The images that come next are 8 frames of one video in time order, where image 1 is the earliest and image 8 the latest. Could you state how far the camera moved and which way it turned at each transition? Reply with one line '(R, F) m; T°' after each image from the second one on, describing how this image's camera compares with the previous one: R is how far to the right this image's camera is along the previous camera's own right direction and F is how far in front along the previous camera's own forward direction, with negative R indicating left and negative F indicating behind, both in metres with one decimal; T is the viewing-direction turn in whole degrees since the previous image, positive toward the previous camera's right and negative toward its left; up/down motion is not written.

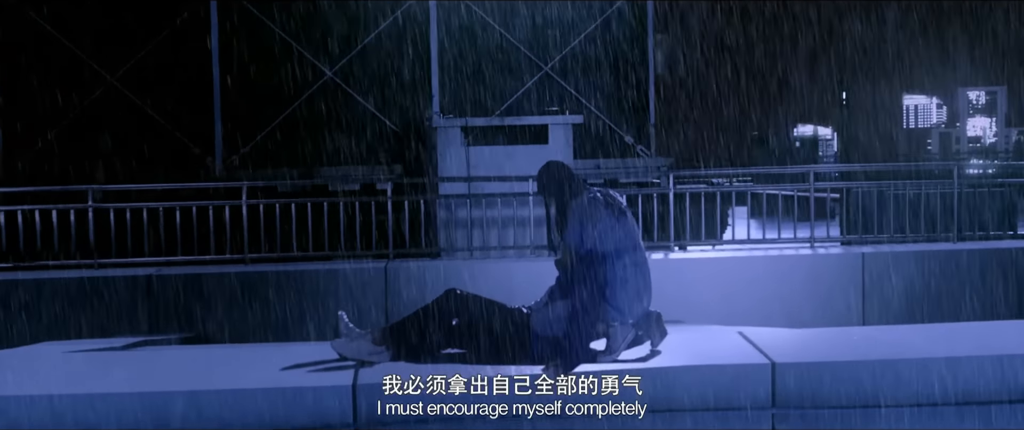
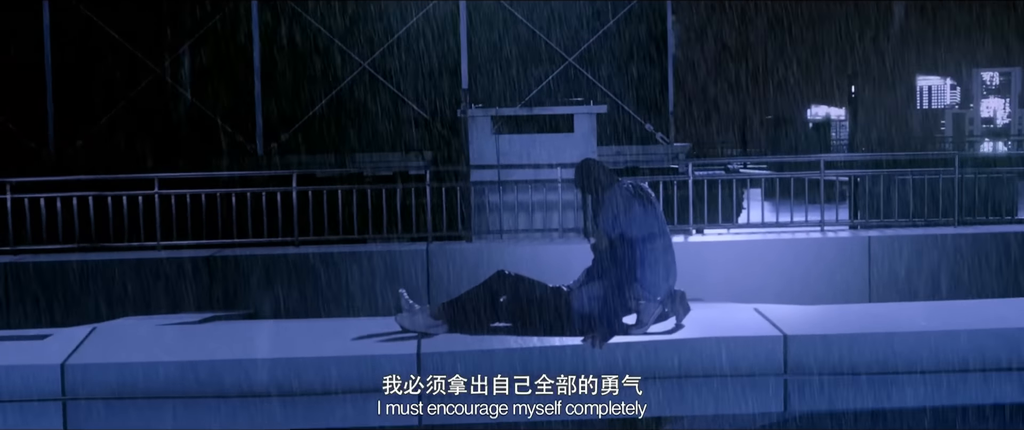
(-0.1, -0.7) m; -1°
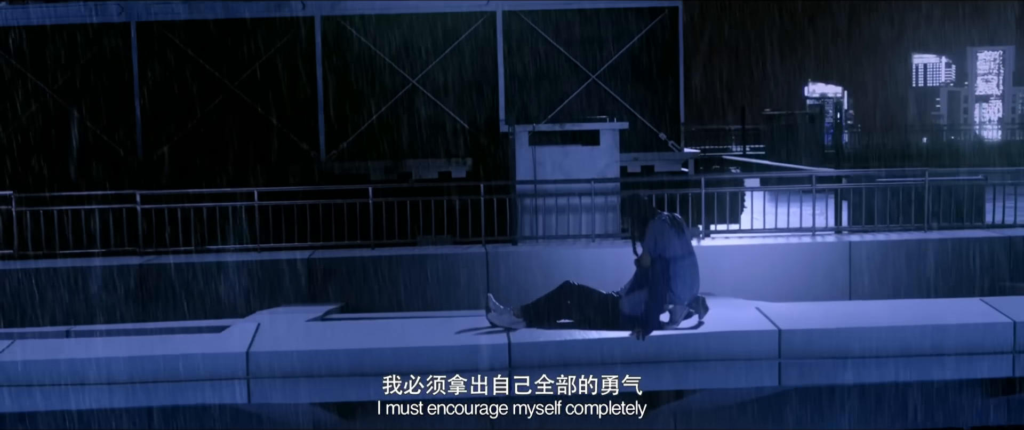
(-0.4, -2.0) m; 0°
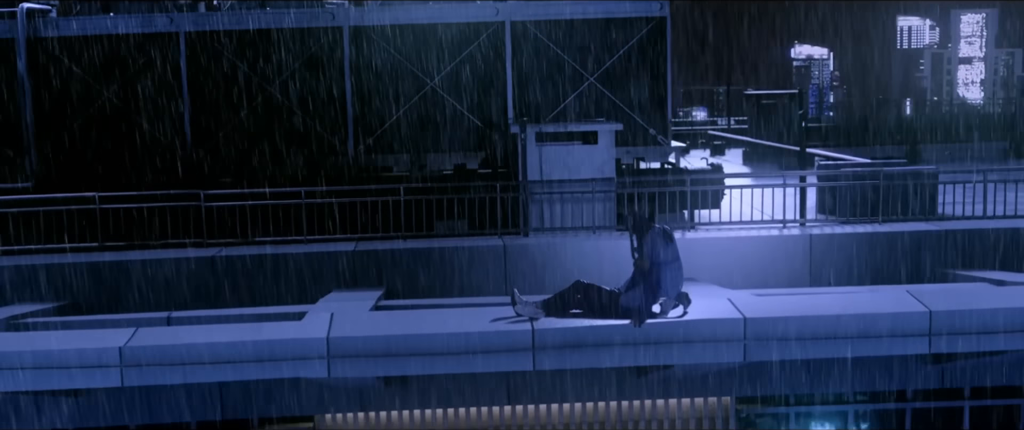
(-0.3, -2.0) m; 0°
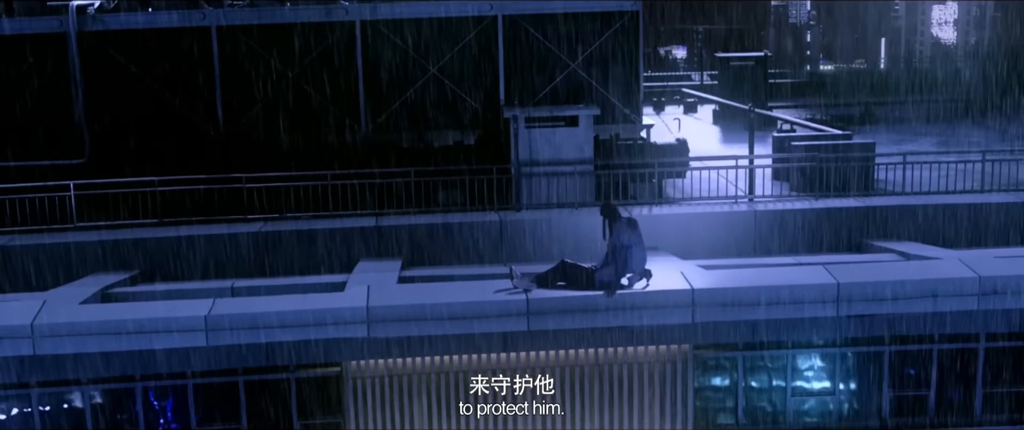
(-0.2, -2.6) m; +1°
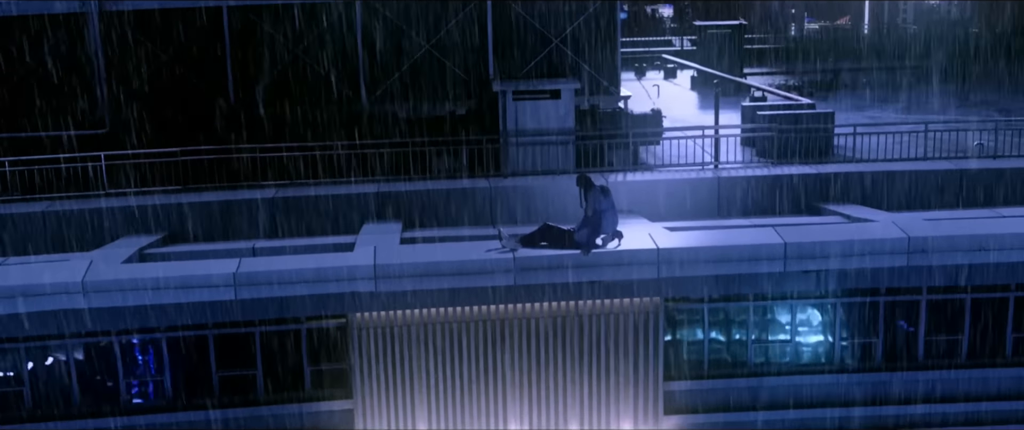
(0.0, -1.8) m; 0°
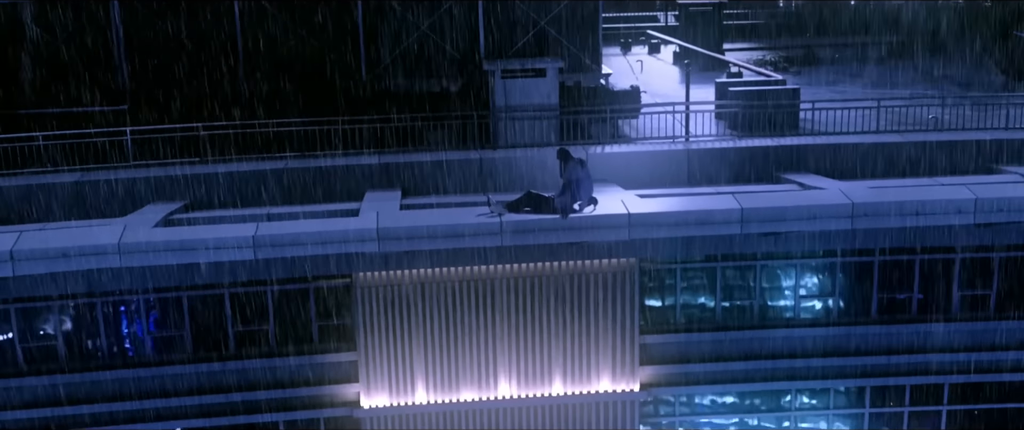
(+0.1, -1.8) m; 0°
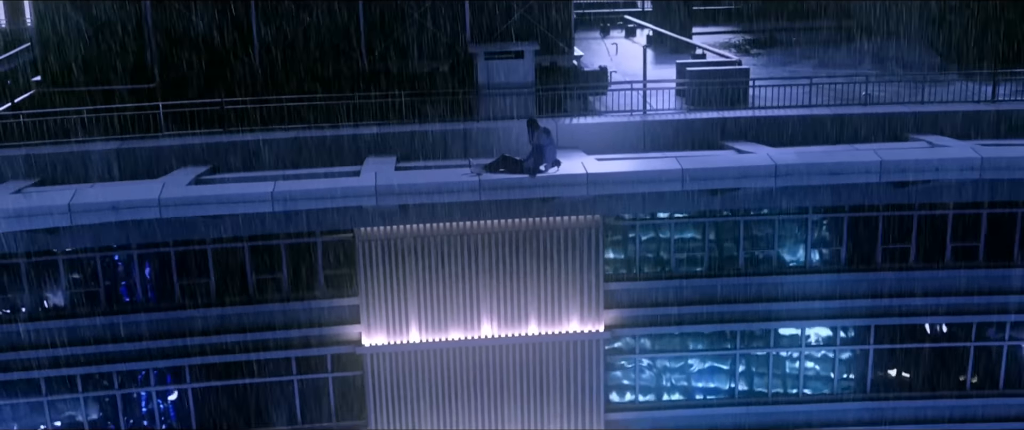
(+0.3, -3.1) m; 0°
